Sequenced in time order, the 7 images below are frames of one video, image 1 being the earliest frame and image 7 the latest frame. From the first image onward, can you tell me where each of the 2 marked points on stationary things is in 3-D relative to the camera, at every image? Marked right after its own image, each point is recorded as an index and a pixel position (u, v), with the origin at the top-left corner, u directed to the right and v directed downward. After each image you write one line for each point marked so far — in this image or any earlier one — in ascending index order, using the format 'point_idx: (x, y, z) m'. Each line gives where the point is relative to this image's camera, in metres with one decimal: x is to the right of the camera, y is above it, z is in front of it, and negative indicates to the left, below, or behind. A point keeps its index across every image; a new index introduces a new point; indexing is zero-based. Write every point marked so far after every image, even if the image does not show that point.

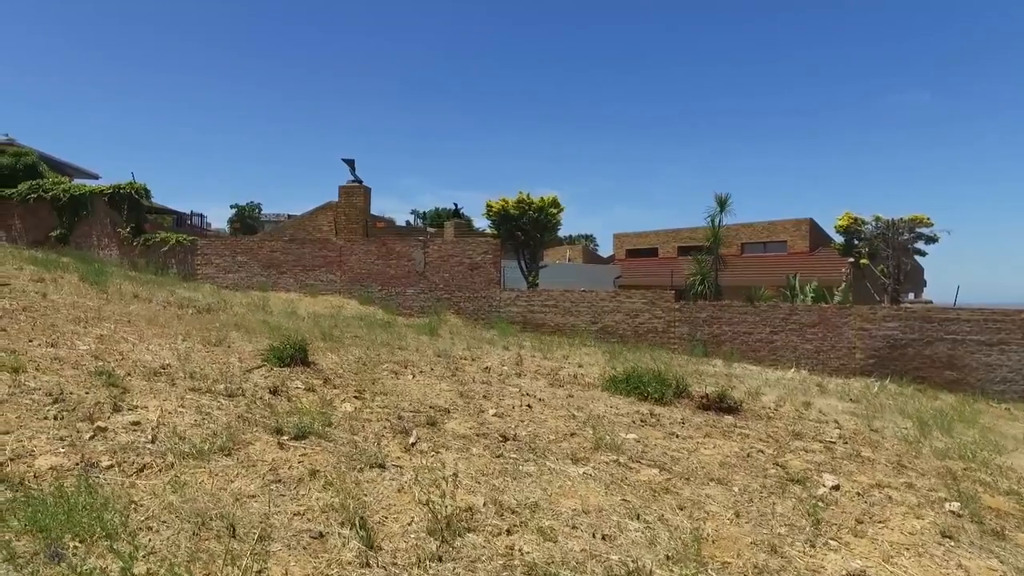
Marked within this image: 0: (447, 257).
0: (-1.3, +0.6, +14.2) m
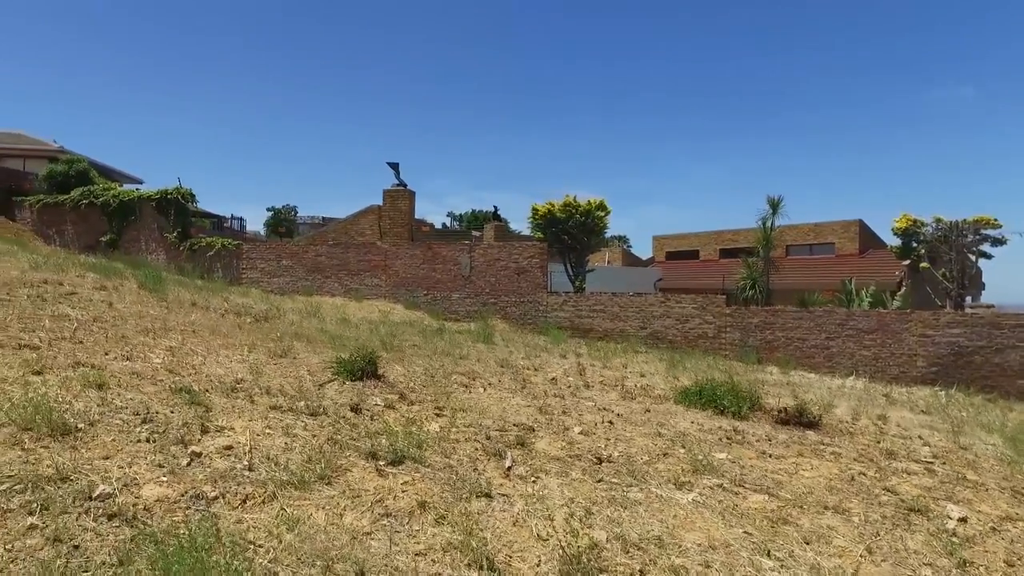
0: (-0.4, +0.5, +14.0) m
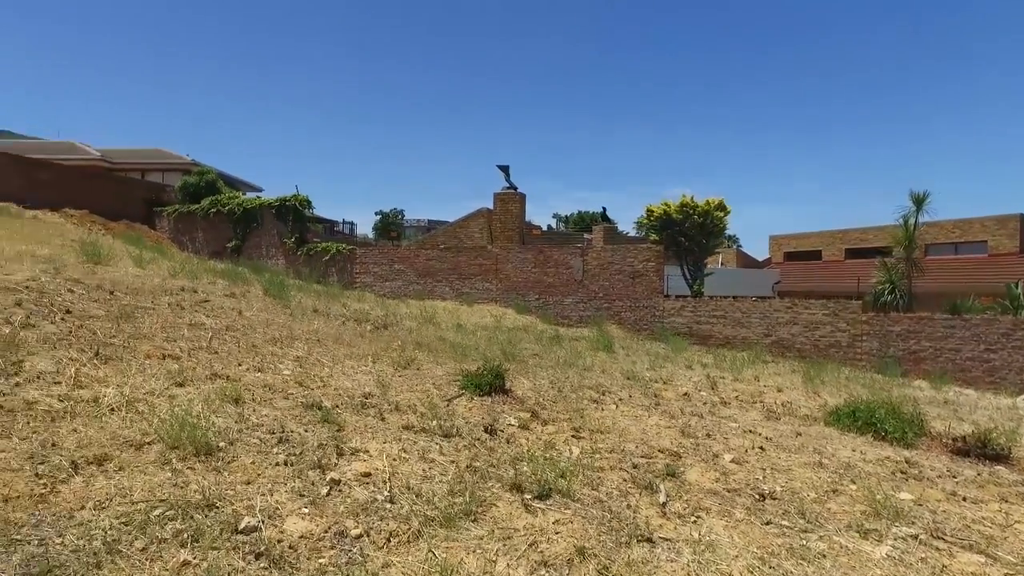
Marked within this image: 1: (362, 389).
0: (+1.8, +0.4, +13.6) m
1: (-1.1, -0.7, +5.2) m
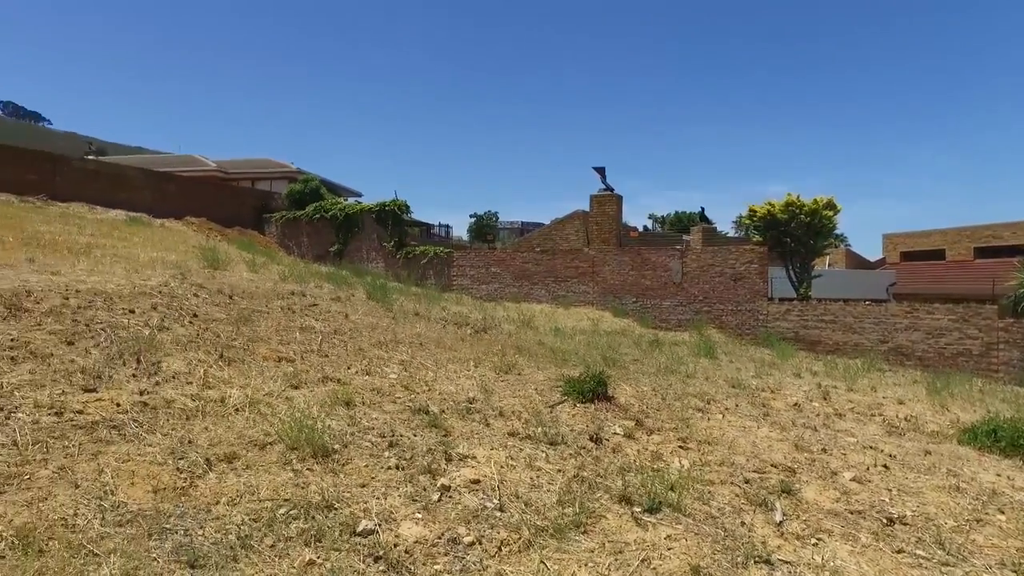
0: (+3.6, +0.4, +13.2) m
1: (-0.3, -0.8, +5.3) m
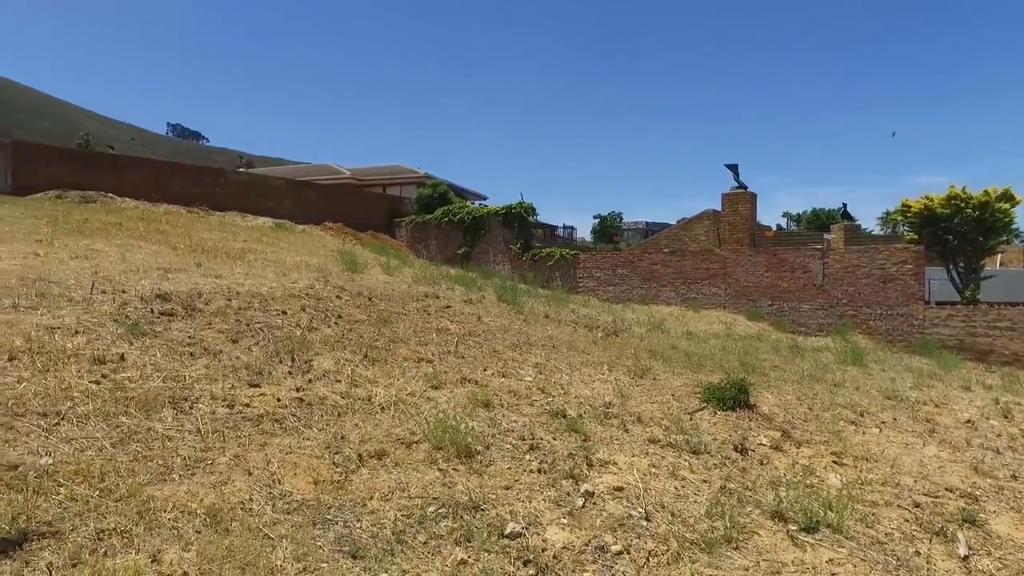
0: (+6.0, +0.4, +12.3) m
1: (+0.7, -0.8, +5.2) m
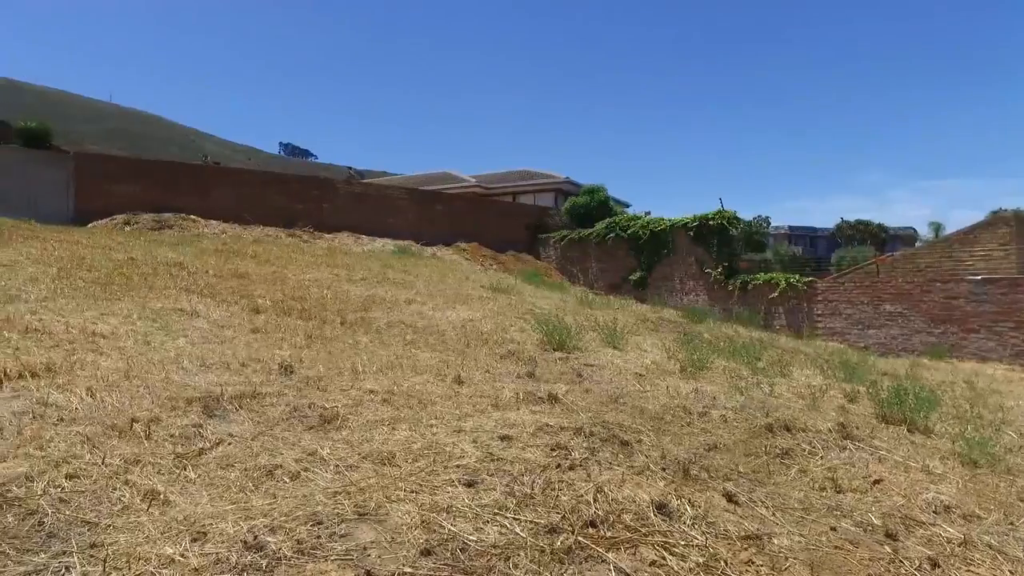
0: (+6.5, -0.3, +11.7) m
1: (+0.4, -1.4, +5.2) m
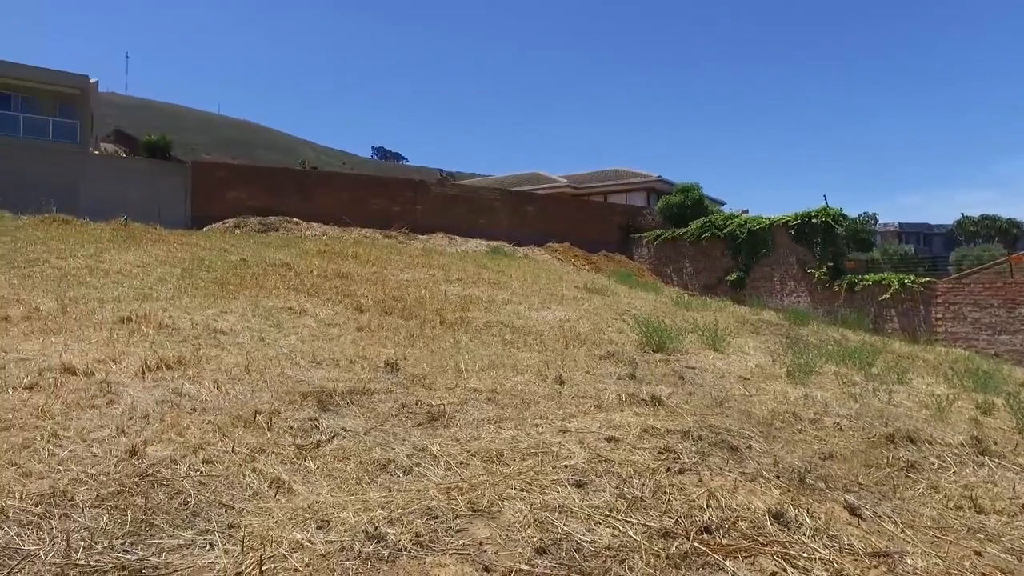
0: (+8.1, -0.3, +10.7) m
1: (+1.2, -1.4, +5.1) m
